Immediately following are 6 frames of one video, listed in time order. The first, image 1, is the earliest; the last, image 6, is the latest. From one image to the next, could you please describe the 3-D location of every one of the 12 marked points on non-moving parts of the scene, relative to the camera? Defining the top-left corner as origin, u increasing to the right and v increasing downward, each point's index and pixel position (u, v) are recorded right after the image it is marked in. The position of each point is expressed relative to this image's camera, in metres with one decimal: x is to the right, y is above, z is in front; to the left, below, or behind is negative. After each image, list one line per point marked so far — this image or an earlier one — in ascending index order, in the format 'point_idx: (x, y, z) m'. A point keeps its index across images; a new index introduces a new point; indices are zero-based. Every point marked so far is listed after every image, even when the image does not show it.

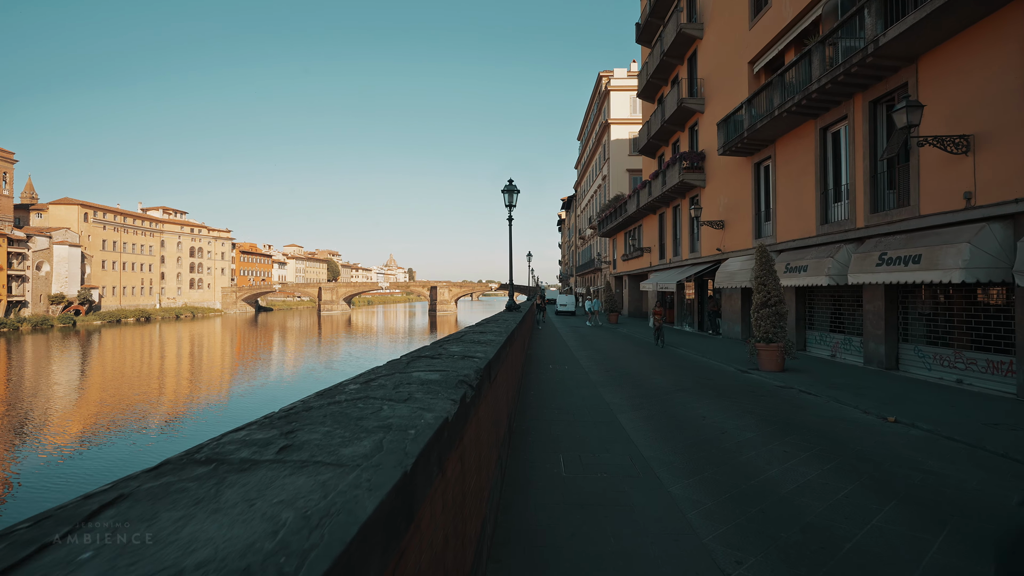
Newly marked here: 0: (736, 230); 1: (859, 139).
0: (+7.8, +2.0, +18.1) m
1: (+7.6, +3.3, +11.4) m
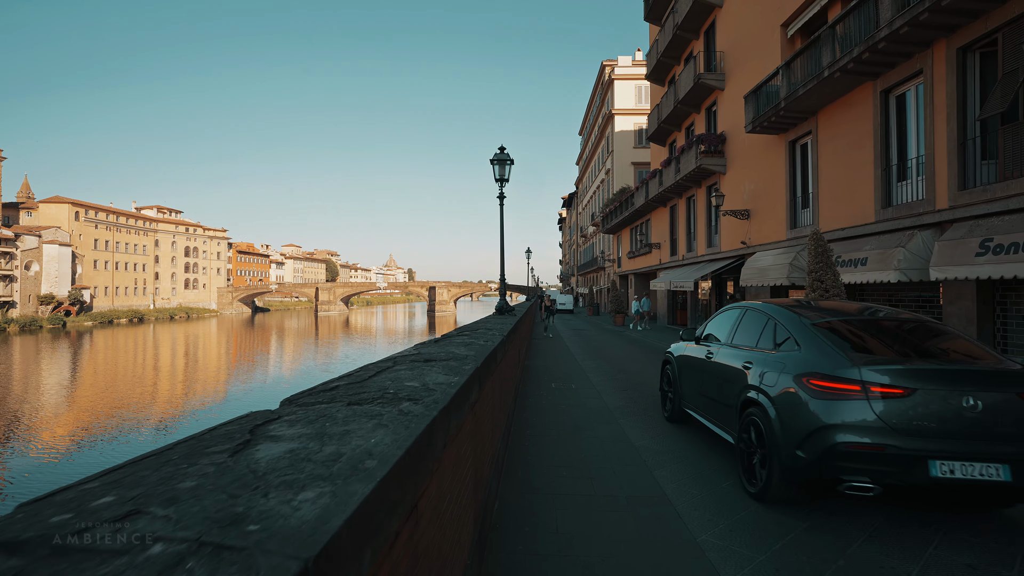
0: (+7.7, +2.1, +15.8) m
1: (+7.5, +3.3, +9.1) m
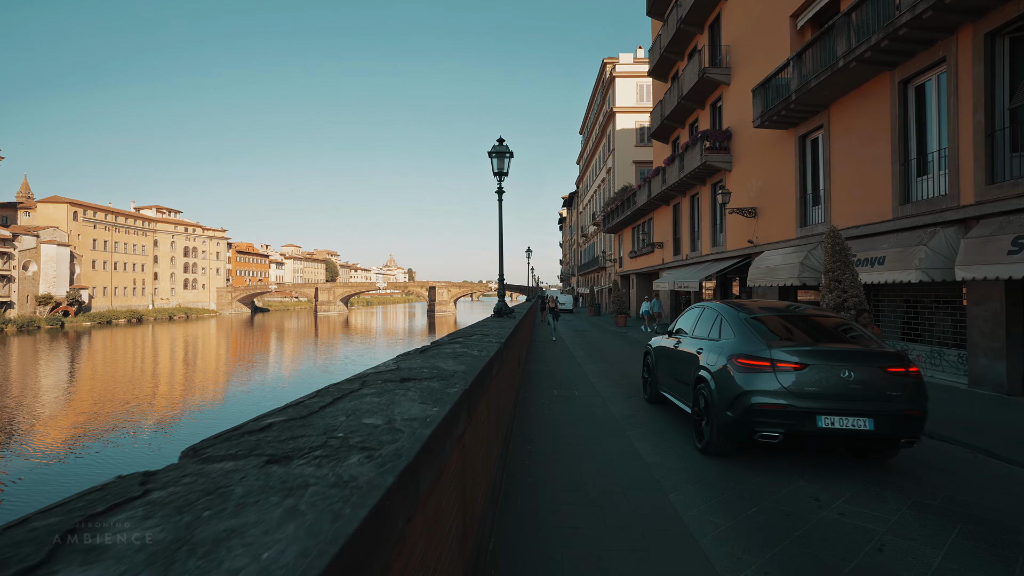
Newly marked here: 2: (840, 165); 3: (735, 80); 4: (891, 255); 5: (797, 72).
0: (+7.7, +2.1, +15.3) m
1: (+7.5, +3.3, +8.6) m
2: (+7.7, +2.9, +12.1) m
3: (+7.6, +7.1, +17.7) m
4: (+7.0, +0.6, +9.6) m
5: (+7.0, +5.3, +12.7) m
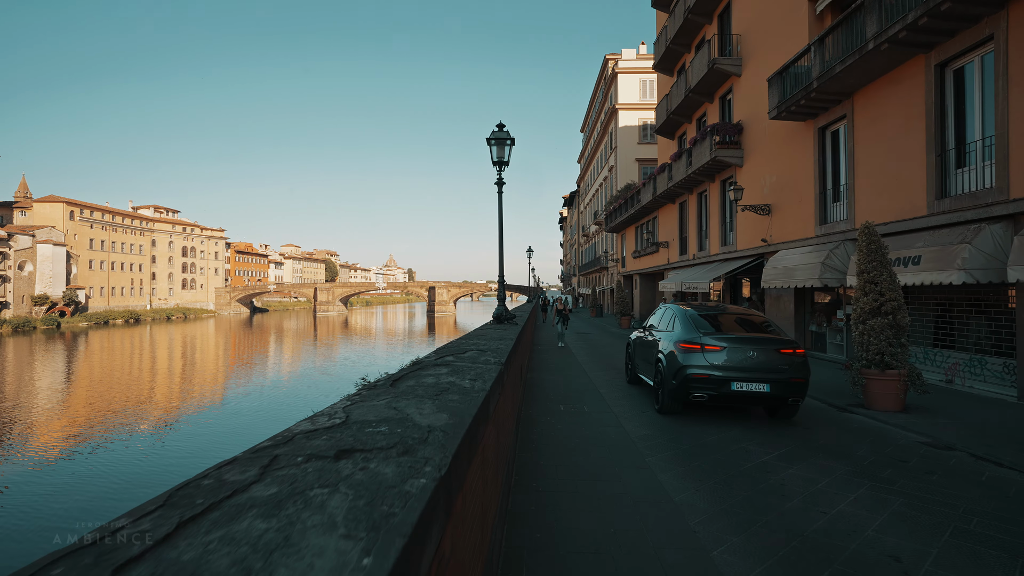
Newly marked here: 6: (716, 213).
0: (+7.7, +2.1, +14.4) m
1: (+7.5, +3.3, +7.7) m
2: (+7.7, +2.8, +11.3) m
3: (+7.6, +7.1, +16.9) m
4: (+7.1, +0.6, +8.8) m
5: (+7.0, +5.2, +11.8) m
6: (+7.6, +2.8, +19.4) m
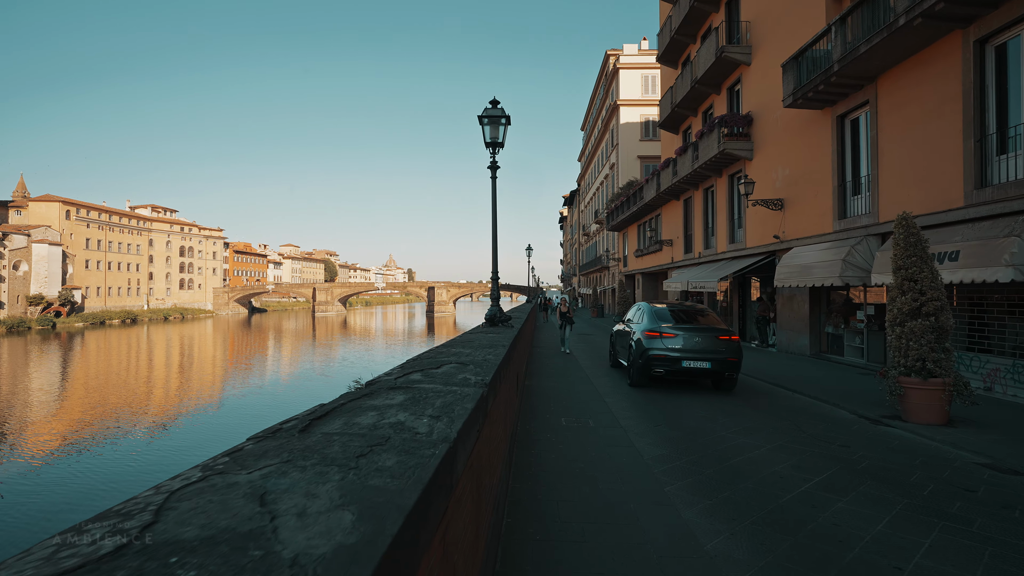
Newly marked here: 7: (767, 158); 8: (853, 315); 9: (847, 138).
0: (+7.7, +2.1, +13.6) m
1: (+7.5, +3.3, +6.9) m
2: (+7.7, +2.9, +10.4) m
3: (+7.6, +7.1, +16.0) m
4: (+7.0, +0.6, +7.9) m
5: (+6.9, +5.2, +11.0) m
6: (+7.6, +2.8, +18.5) m
7: (+7.6, +3.9, +15.5) m
8: (+8.4, -0.7, +12.8) m
9: (+7.8, +3.5, +12.1) m
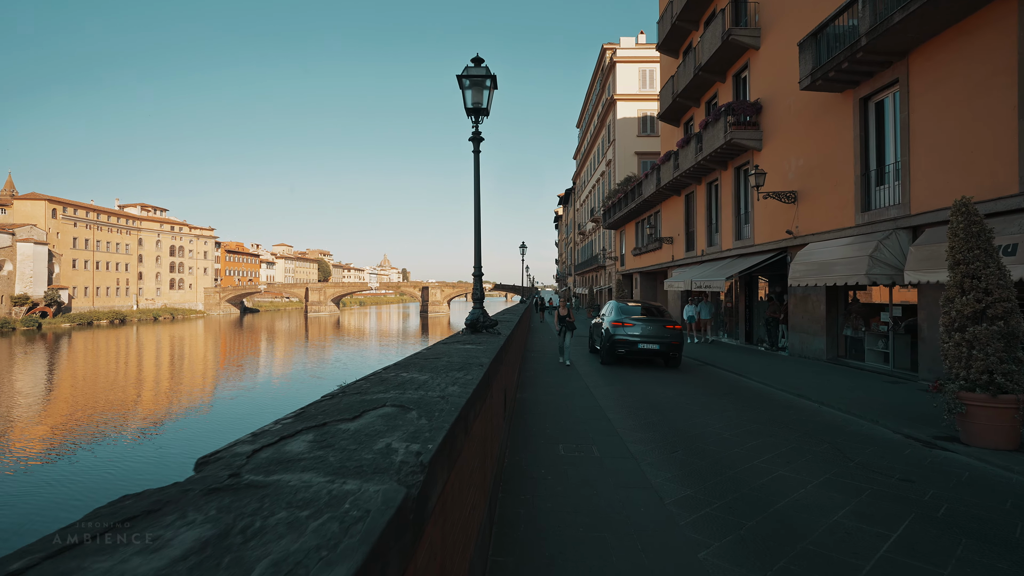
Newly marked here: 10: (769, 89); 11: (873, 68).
0: (+7.5, +2.1, +12.5) m
1: (+7.3, +3.3, +5.8) m
2: (+7.5, +2.9, +9.3) m
3: (+7.4, +7.1, +15.0) m
4: (+6.9, +0.6, +6.8) m
5: (+6.7, +5.3, +9.9) m
6: (+7.3, +2.8, +17.4) m
7: (+7.4, +3.9, +14.4) m
8: (+8.2, -0.7, +11.7) m
9: (+7.7, +3.5, +11.1) m
10: (+7.4, +5.7, +14.8) m
11: (+7.3, +4.5, +10.4) m
